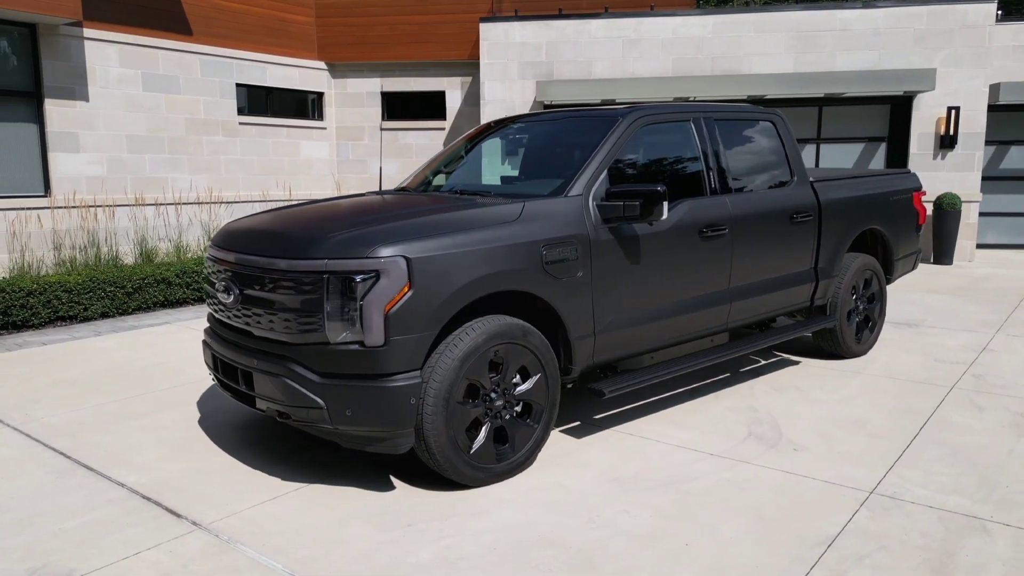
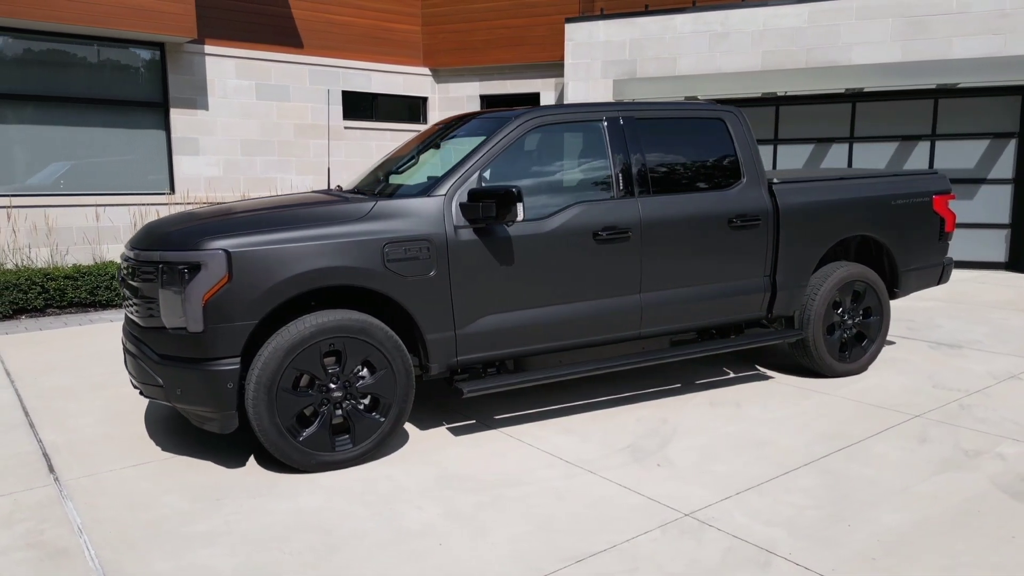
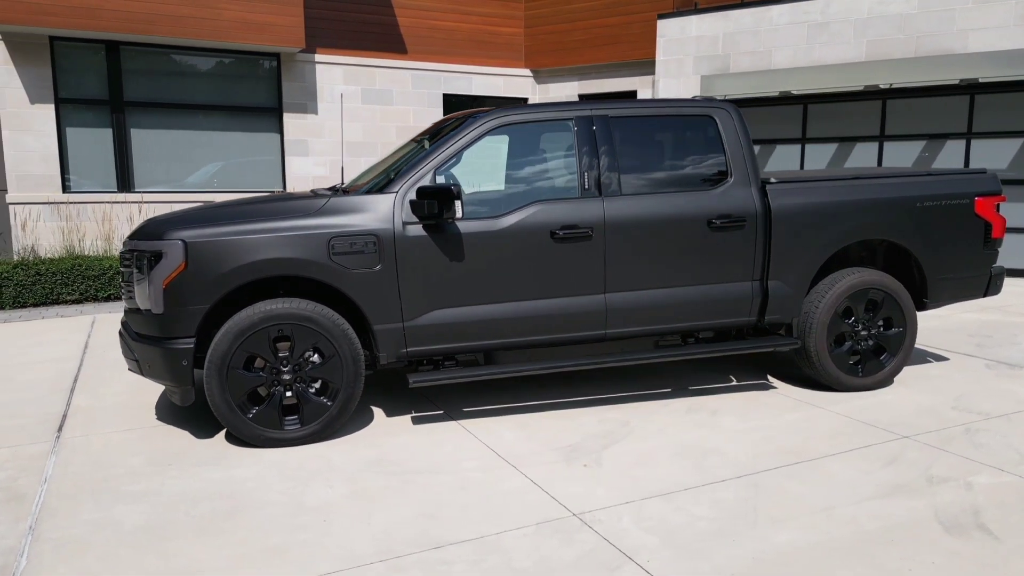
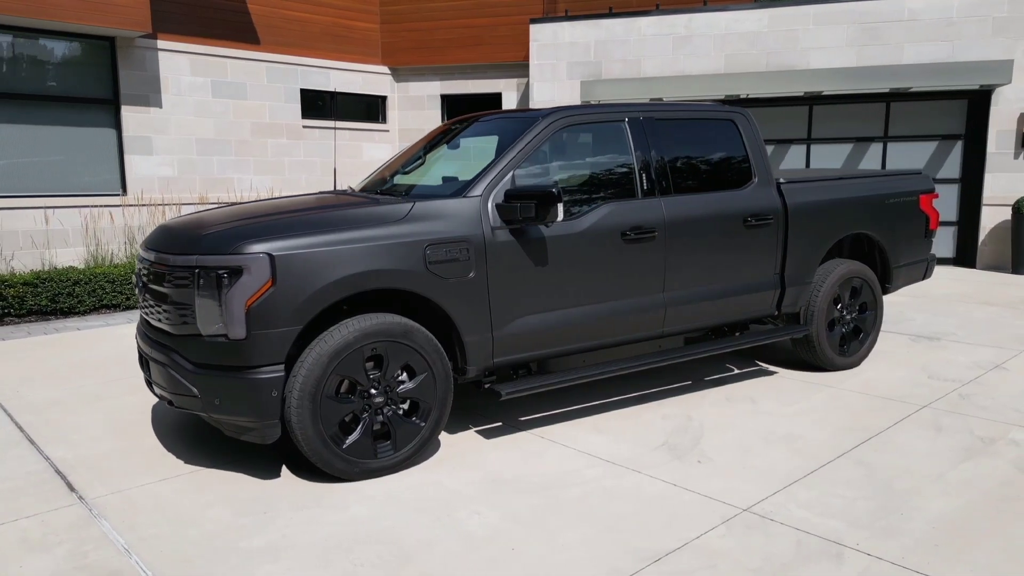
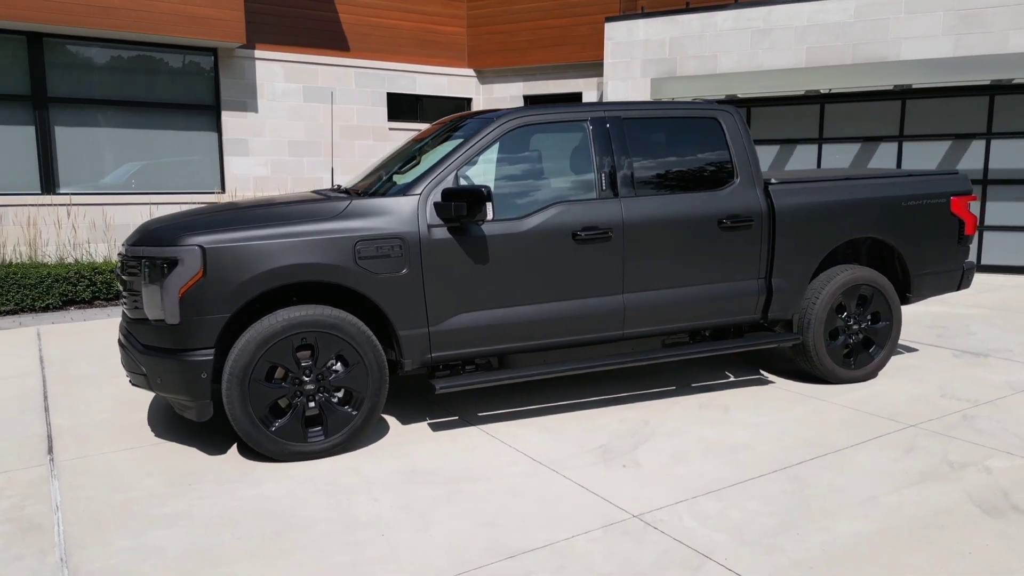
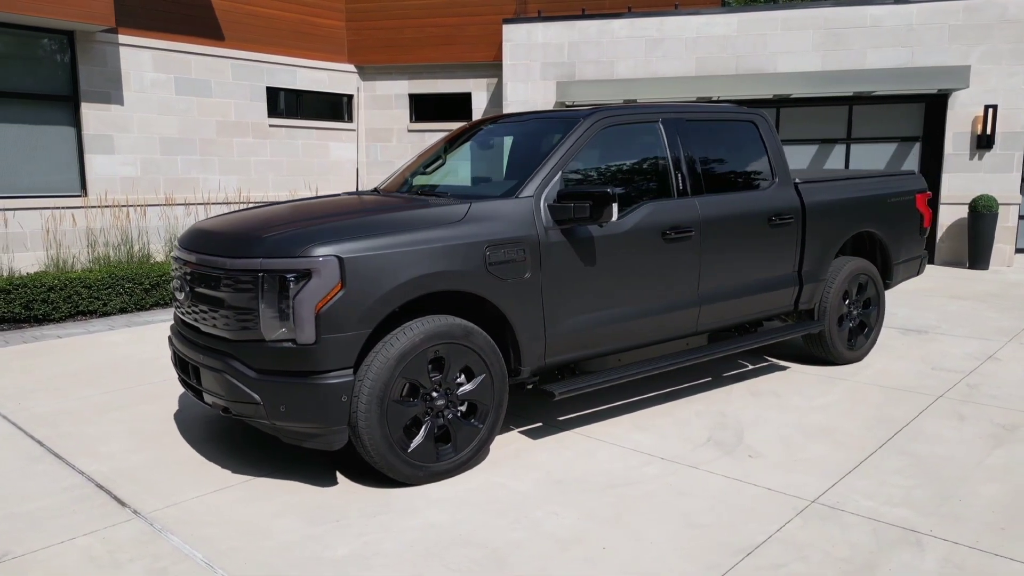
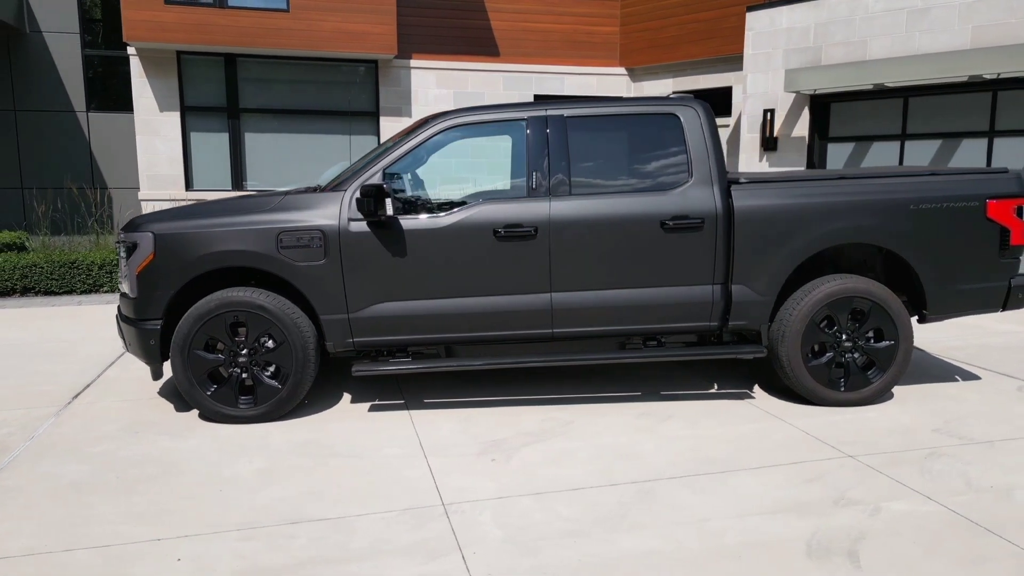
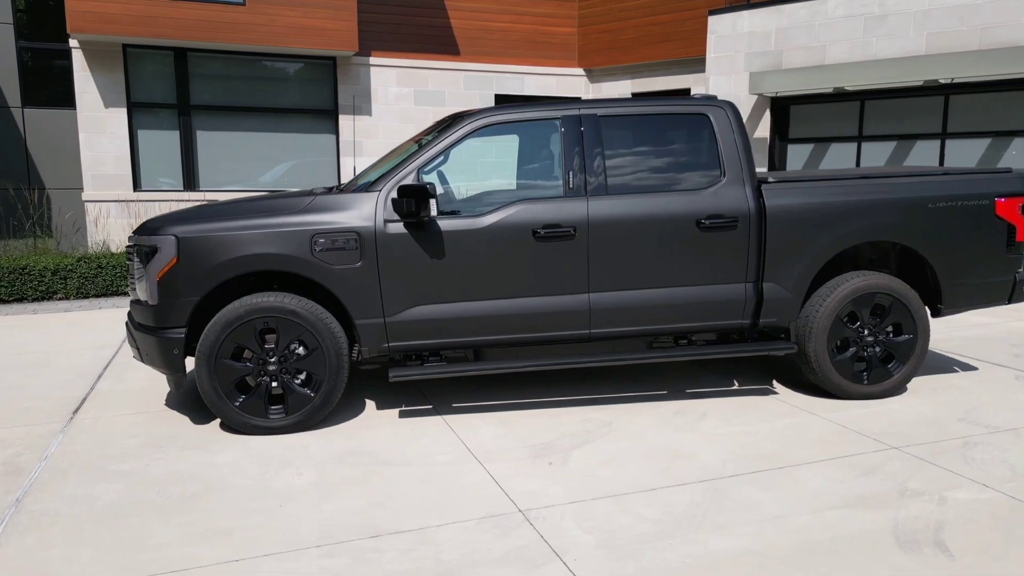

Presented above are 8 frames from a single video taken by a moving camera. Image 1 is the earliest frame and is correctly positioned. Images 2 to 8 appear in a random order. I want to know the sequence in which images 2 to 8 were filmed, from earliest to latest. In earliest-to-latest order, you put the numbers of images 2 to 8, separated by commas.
6, 4, 2, 5, 3, 8, 7
